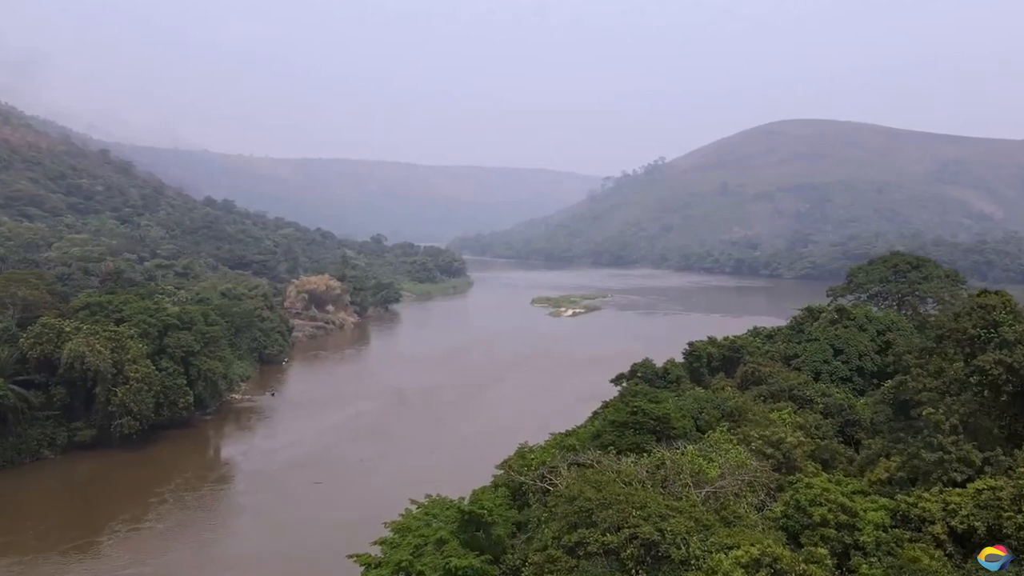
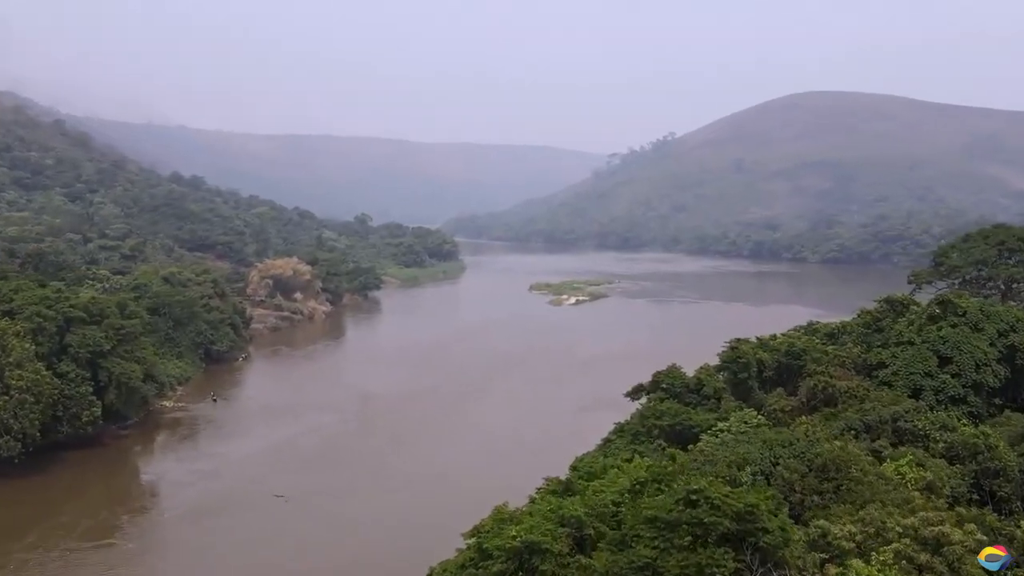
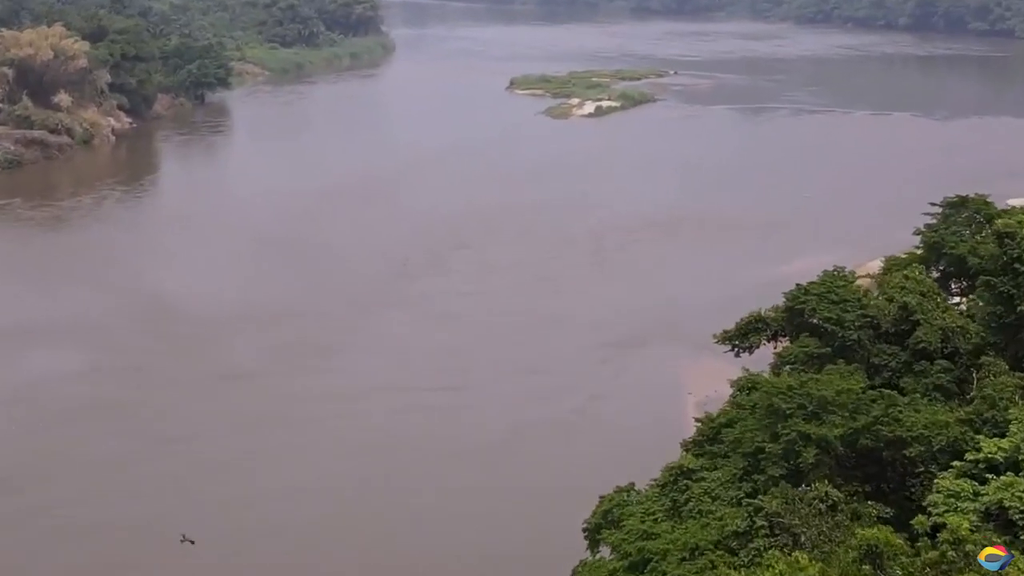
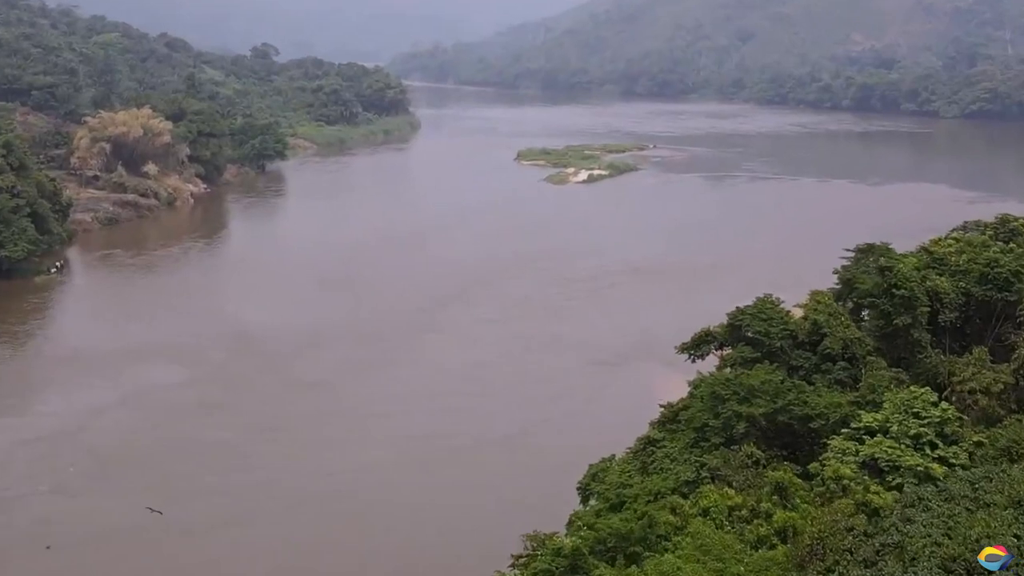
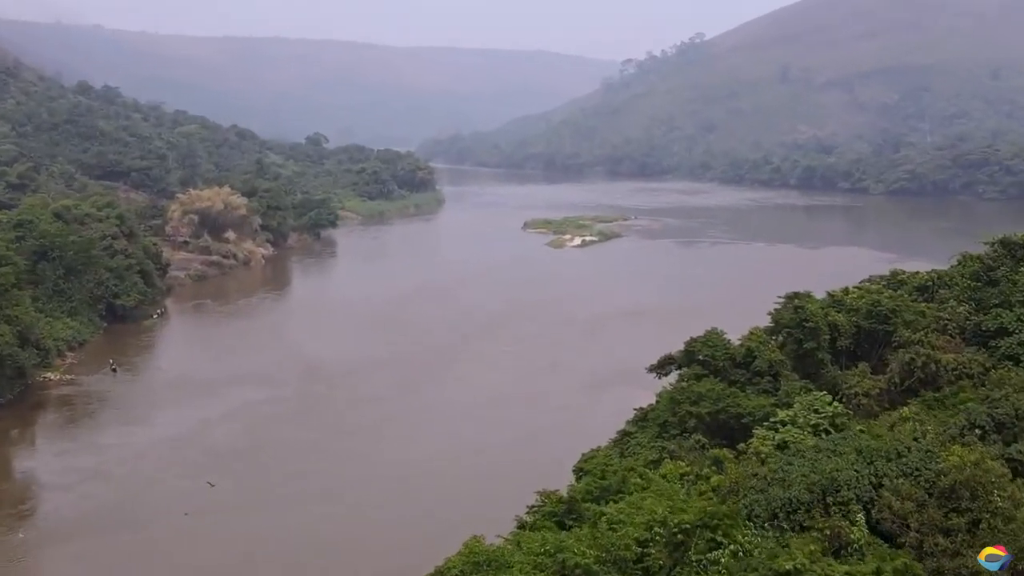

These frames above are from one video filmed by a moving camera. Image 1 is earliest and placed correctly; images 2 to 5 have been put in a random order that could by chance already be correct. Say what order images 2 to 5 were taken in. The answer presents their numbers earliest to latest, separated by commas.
2, 5, 4, 3
